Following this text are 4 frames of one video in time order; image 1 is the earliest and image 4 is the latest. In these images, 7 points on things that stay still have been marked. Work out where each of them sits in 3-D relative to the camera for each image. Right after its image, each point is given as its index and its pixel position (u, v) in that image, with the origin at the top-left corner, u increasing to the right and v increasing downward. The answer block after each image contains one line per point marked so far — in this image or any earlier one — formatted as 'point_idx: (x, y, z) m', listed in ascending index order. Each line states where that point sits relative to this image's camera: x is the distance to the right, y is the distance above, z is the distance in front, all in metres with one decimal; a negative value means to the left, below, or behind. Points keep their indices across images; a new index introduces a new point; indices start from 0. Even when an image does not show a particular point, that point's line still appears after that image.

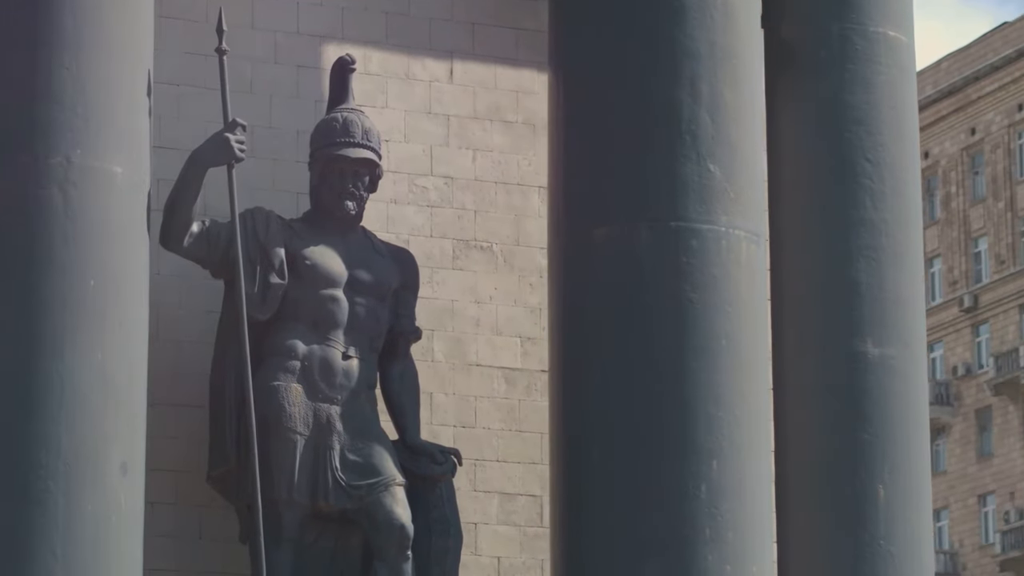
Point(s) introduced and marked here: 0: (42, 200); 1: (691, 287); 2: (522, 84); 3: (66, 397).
0: (-2.3, +0.4, +14.5) m
1: (+1.0, 0.0, +16.5) m
2: (+0.1, +1.3, +19.0) m
3: (-2.2, -0.5, +14.3) m
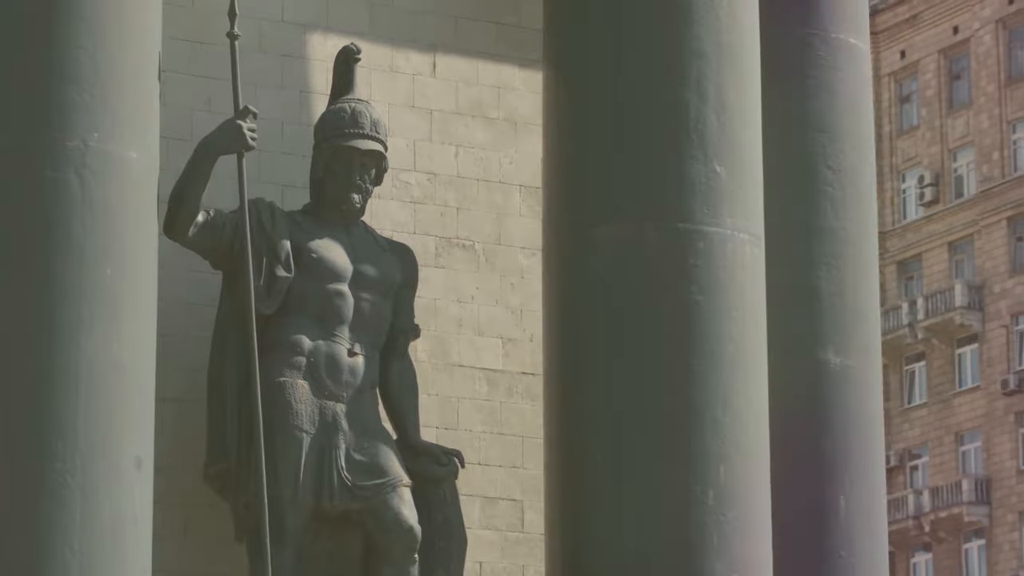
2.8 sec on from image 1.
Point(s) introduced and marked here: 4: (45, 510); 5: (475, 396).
0: (-2.2, +0.5, +14.0) m
1: (+1.0, 0.0, +16.2) m
2: (-0.1, +1.3, +18.7) m
3: (-2.0, -0.5, +13.8) m
4: (-2.2, -1.0, +13.6) m
5: (-0.2, -0.7, +18.0) m
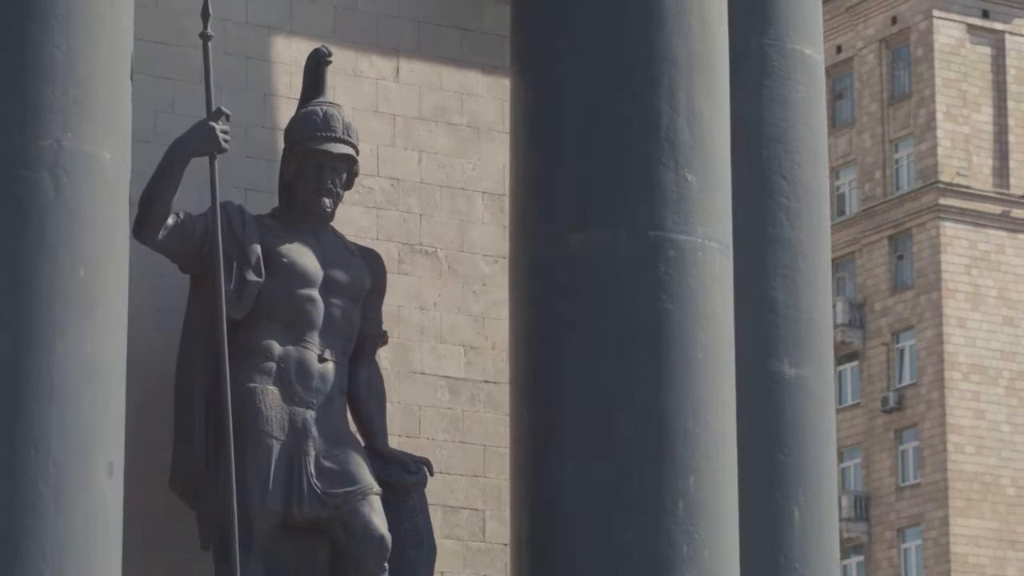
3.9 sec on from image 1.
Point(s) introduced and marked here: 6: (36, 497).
0: (-2.3, +0.5, +13.8) m
1: (+0.9, -0.1, +16.0) m
2: (-0.3, +1.3, +18.5) m
3: (-2.1, -0.5, +13.6) m
4: (-2.3, -1.0, +13.4) m
5: (-0.5, -0.7, +17.9) m
6: (-2.2, -1.0, +13.4) m
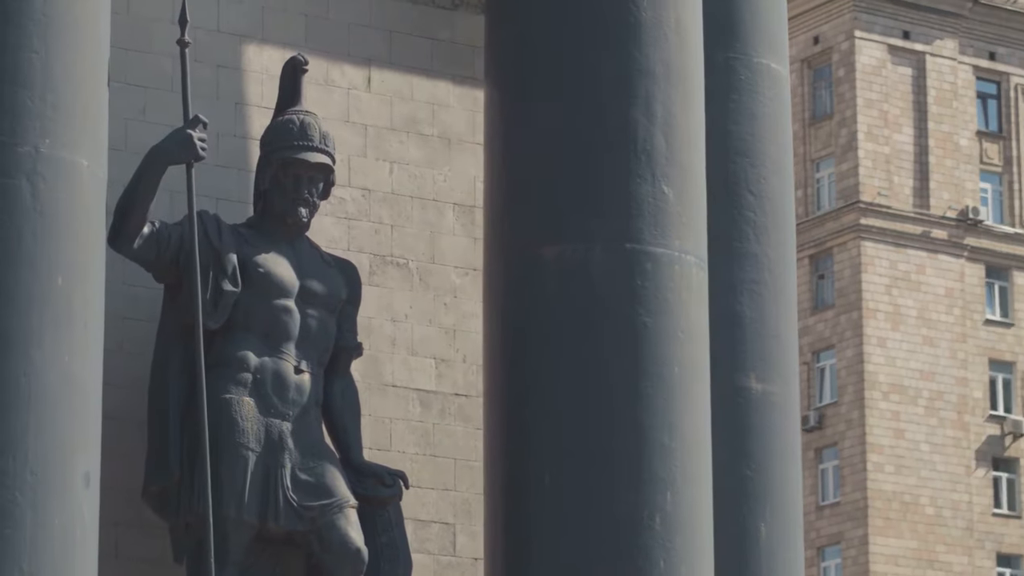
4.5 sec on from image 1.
0: (-2.3, +0.5, +13.6) m
1: (+0.7, -0.1, +15.9) m
2: (-0.5, +1.2, +18.4) m
3: (-2.2, -0.5, +13.4) m
4: (-2.3, -1.1, +13.2) m
5: (-0.6, -0.8, +17.7) m
6: (-2.3, -1.0, +13.2) m
